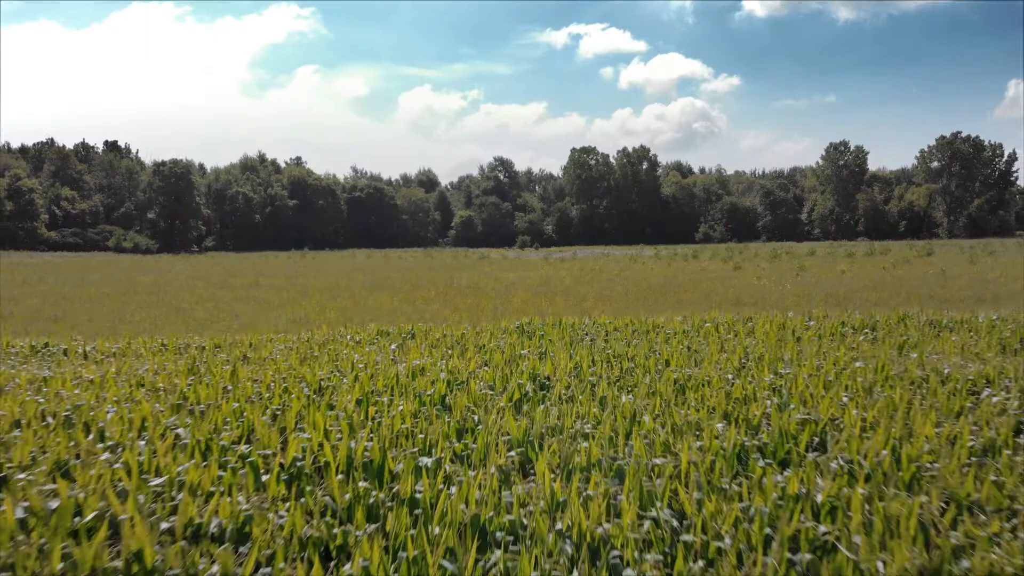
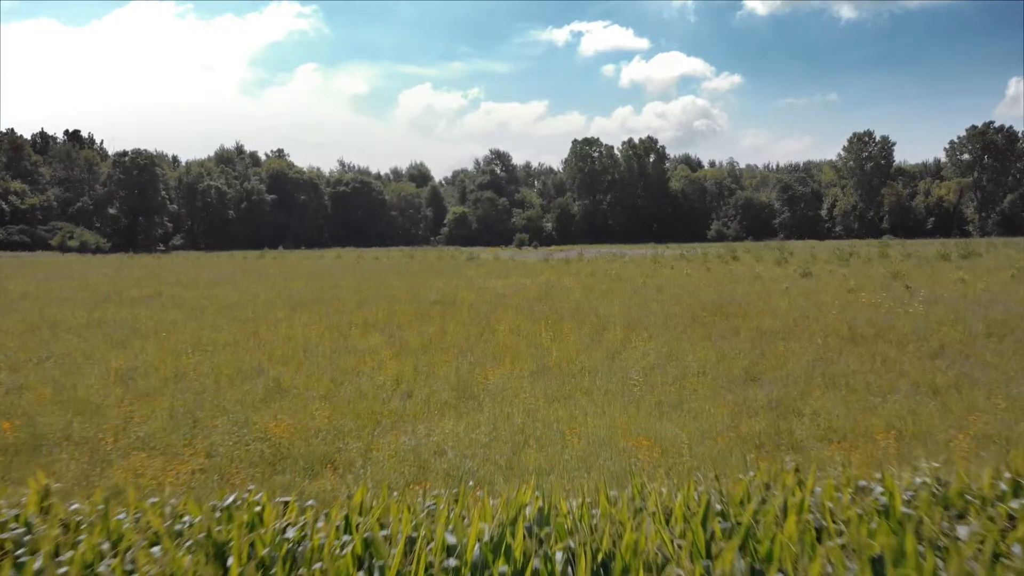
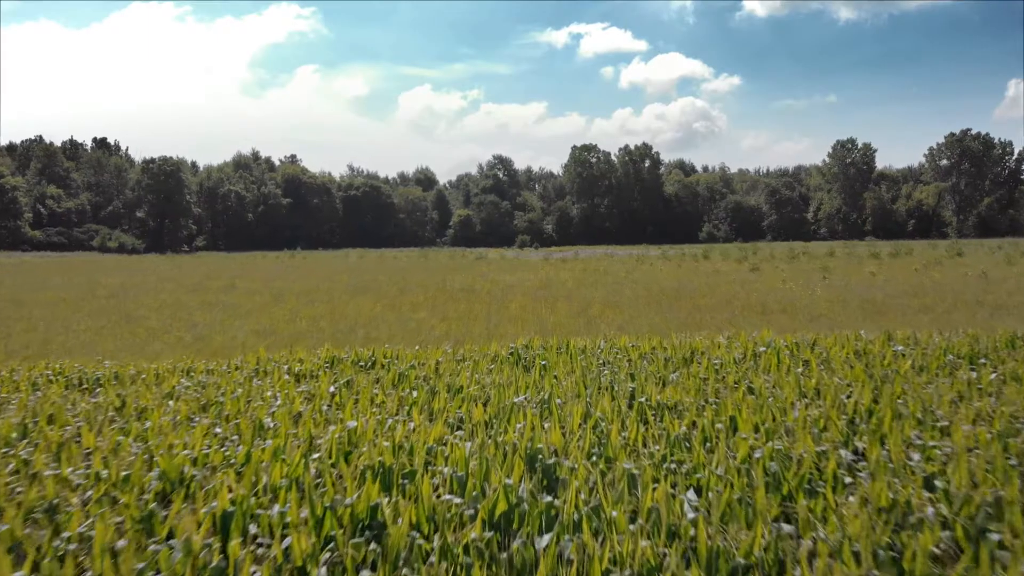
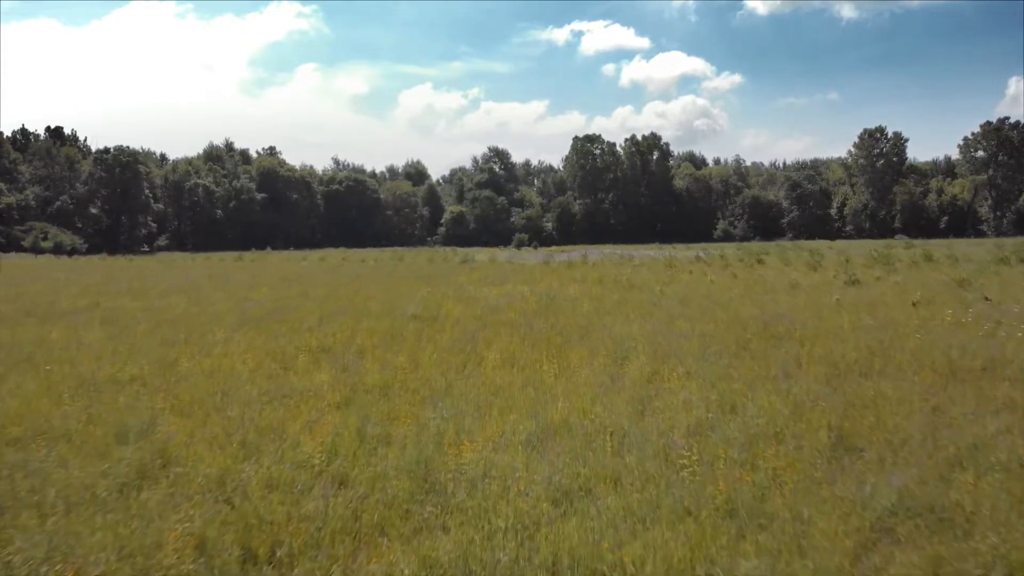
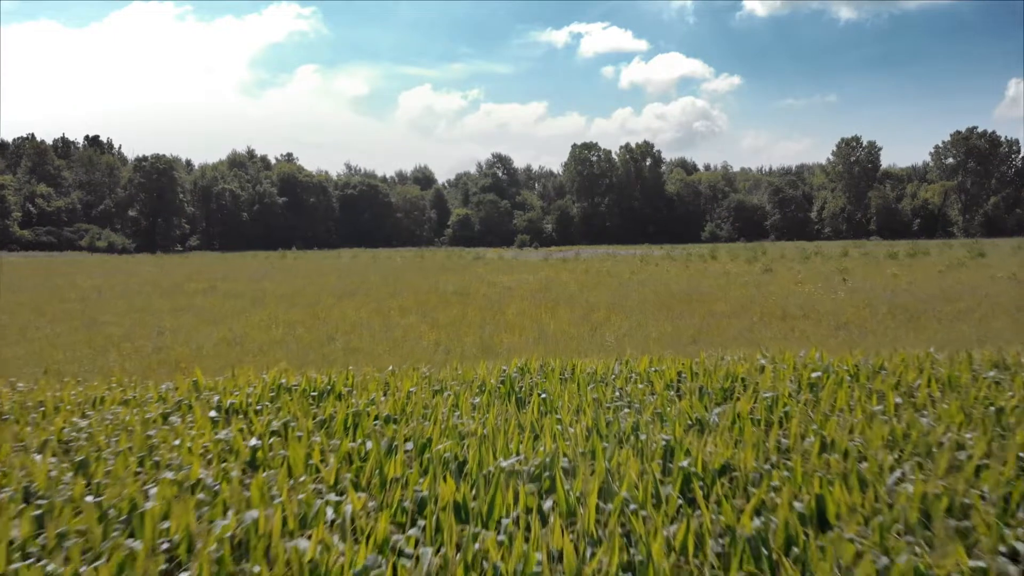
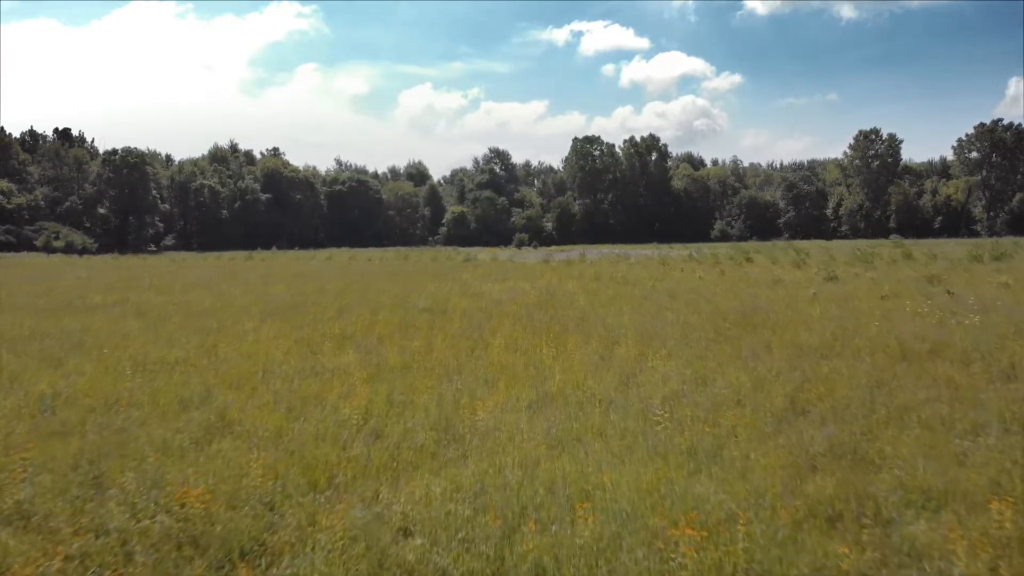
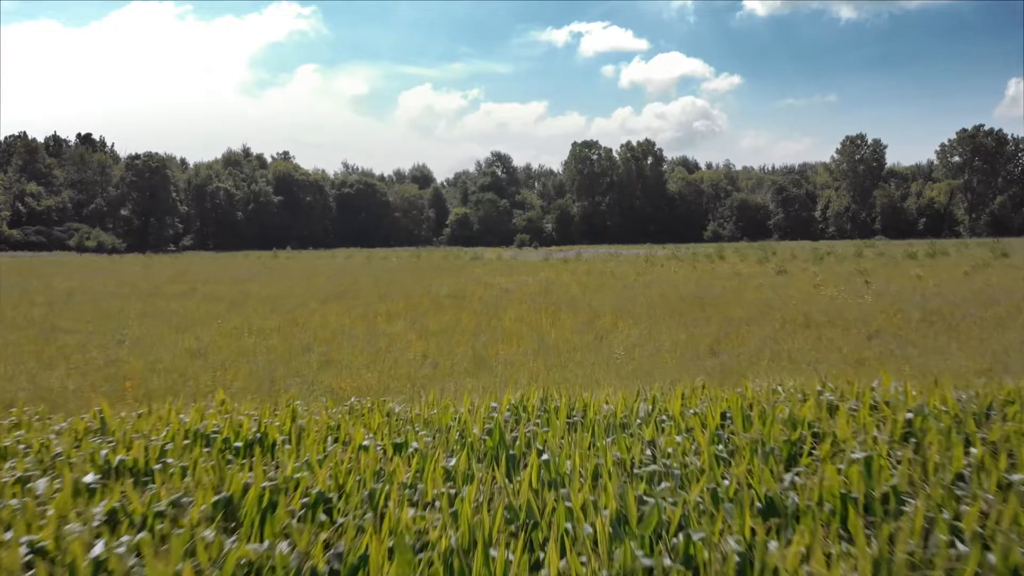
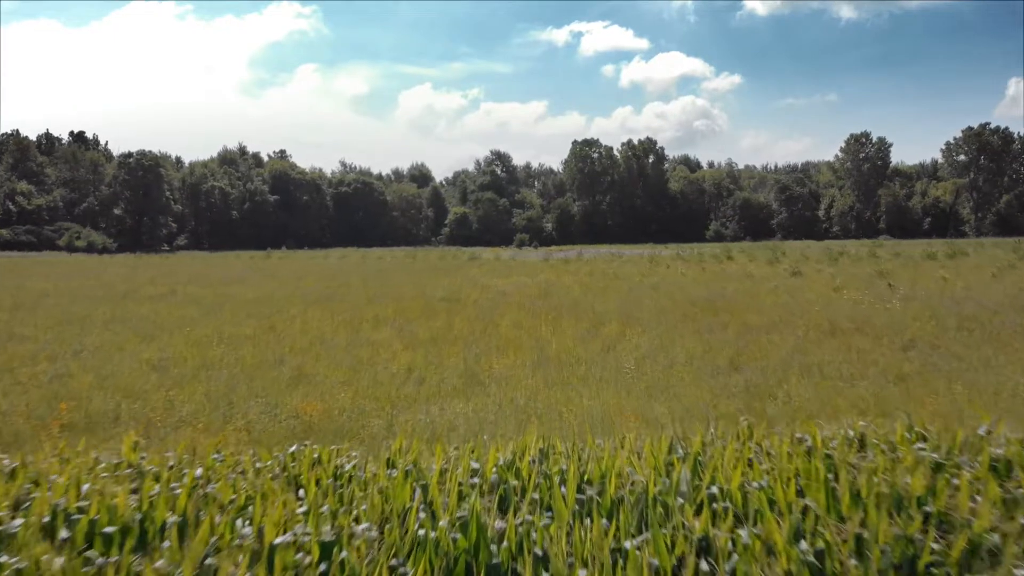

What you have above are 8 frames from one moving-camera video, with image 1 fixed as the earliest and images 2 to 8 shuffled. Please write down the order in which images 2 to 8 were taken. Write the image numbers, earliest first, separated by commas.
3, 5, 7, 8, 2, 6, 4
